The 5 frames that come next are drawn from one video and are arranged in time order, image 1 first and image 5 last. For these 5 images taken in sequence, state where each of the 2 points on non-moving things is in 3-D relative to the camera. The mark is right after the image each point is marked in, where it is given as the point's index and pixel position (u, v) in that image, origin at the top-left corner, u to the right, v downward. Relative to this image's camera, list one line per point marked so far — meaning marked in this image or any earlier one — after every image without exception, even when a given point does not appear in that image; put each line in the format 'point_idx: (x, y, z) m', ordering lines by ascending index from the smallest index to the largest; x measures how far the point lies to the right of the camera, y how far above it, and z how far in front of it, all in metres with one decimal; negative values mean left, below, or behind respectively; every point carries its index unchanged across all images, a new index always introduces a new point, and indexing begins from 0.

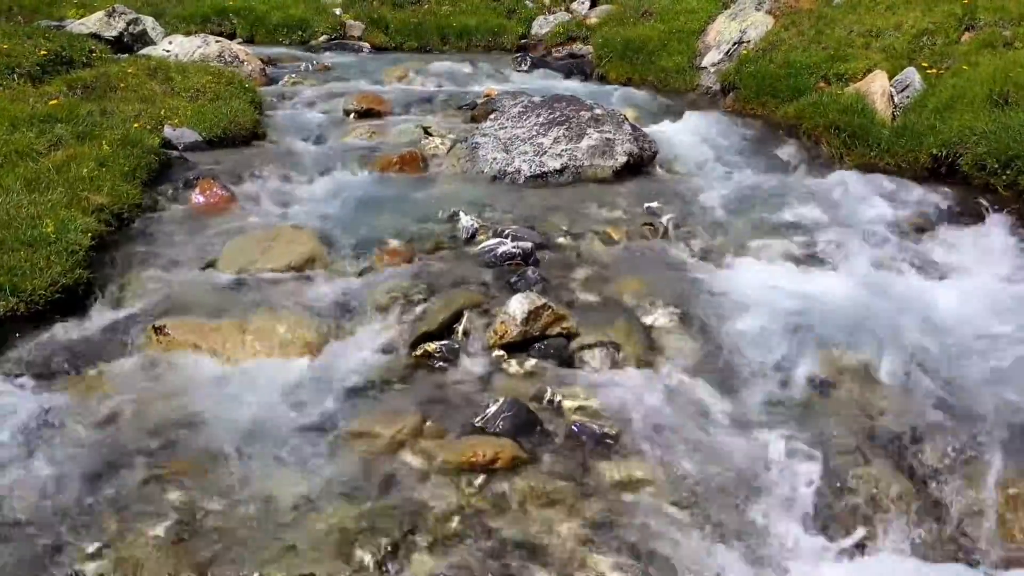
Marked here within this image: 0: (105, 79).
0: (-5.0, +2.5, +14.4) m
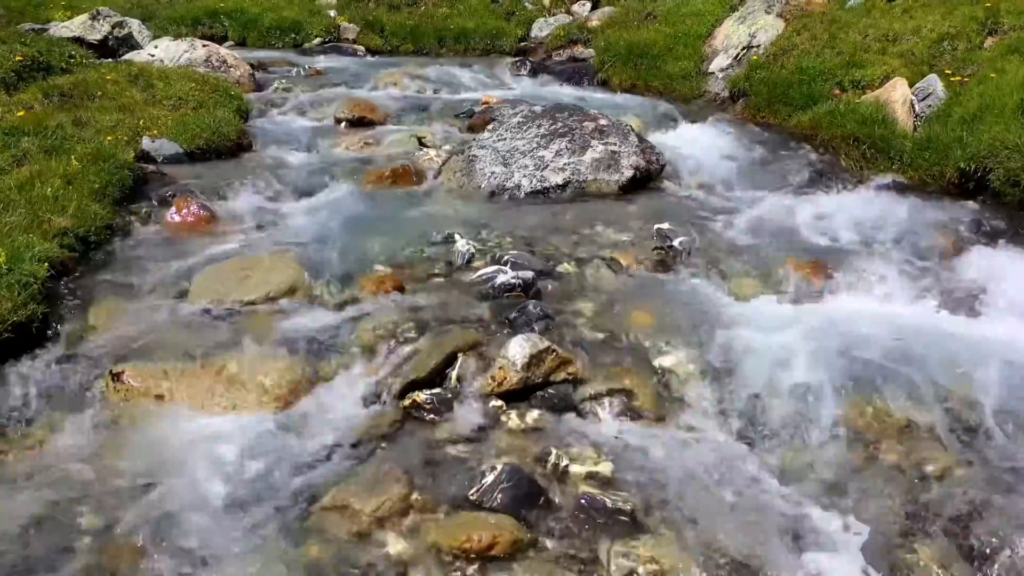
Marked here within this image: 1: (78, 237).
0: (-5.0, +2.3, +13.6) m
1: (-3.0, +0.4, +8.3) m
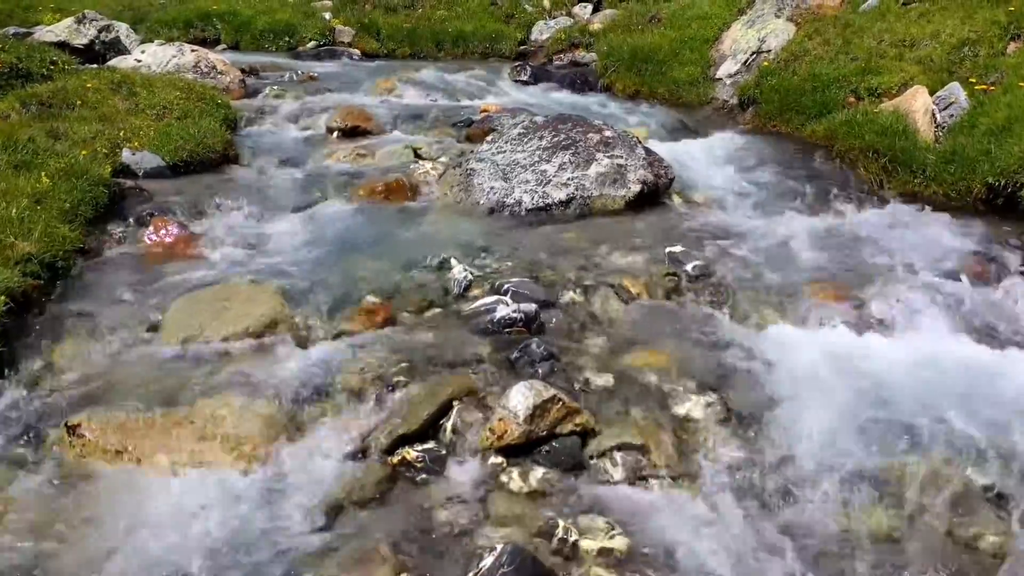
0: (-5.0, +2.1, +13.0) m
1: (-3.0, +0.2, +7.7) m
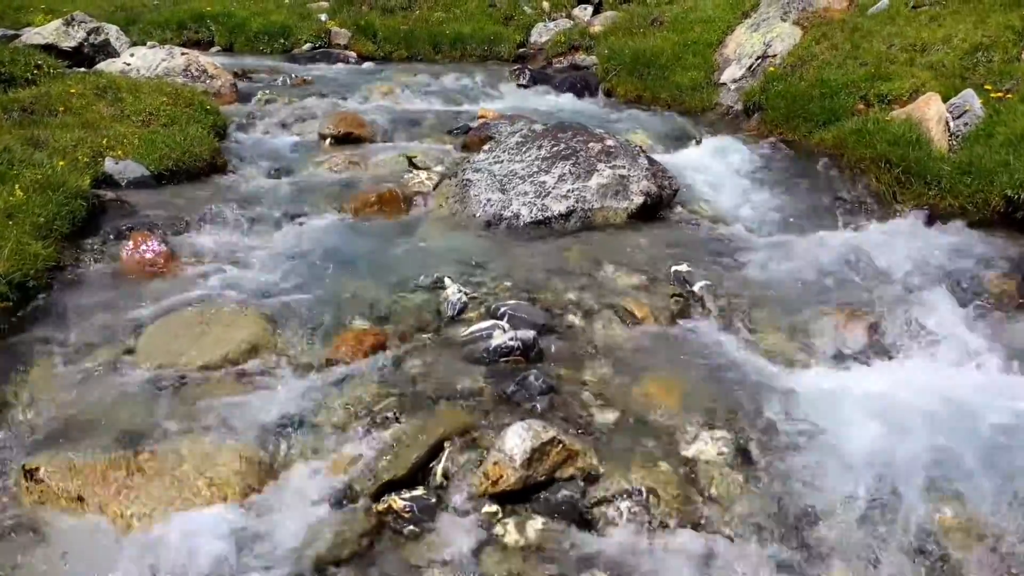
0: (-5.0, +2.0, +12.6) m
1: (-3.1, 0.0, +7.2) m
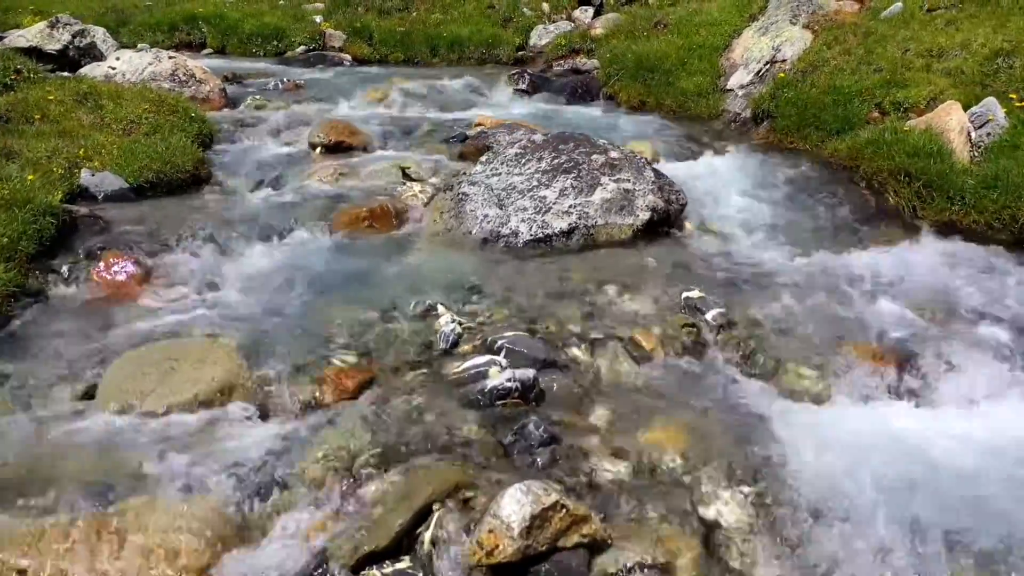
0: (-5.0, +1.8, +12.0) m
1: (-3.1, -0.1, +6.7) m
